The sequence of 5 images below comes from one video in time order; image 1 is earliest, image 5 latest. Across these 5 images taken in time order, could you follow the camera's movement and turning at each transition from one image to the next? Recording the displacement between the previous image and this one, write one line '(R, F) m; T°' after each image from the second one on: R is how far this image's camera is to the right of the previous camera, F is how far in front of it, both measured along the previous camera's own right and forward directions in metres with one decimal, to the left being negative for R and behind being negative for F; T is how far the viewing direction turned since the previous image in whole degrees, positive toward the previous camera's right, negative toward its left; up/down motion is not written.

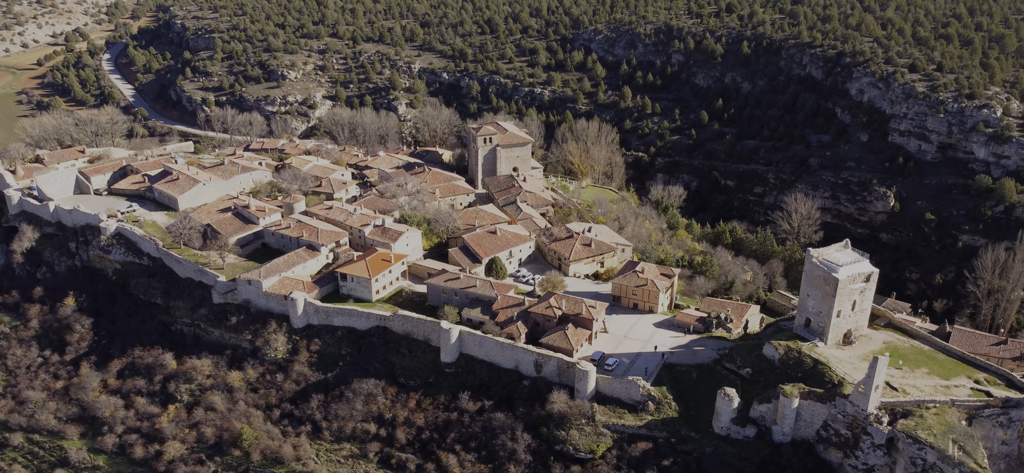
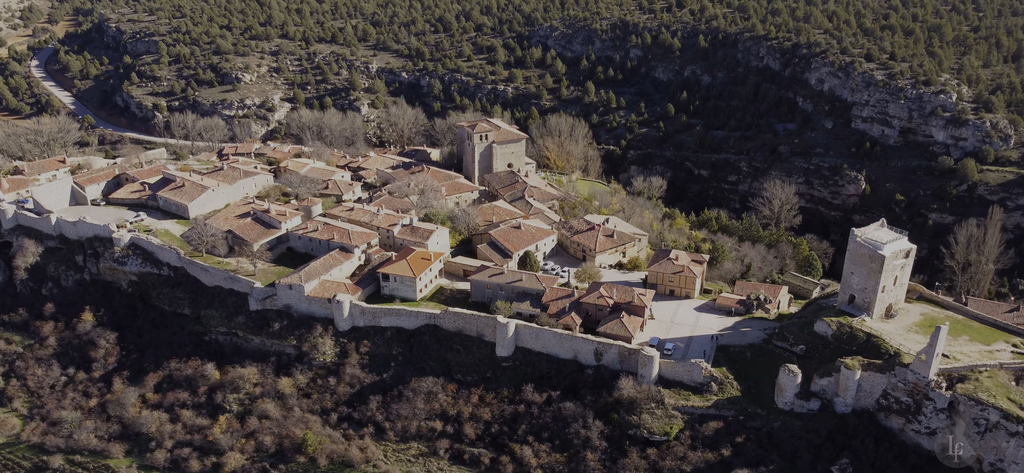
(-4.7, -0.2) m; +6°
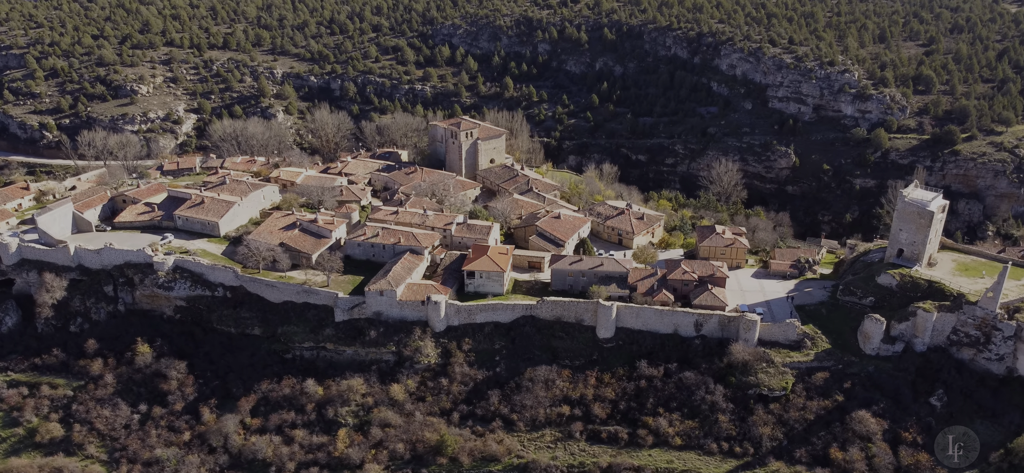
(-9.9, +0.1) m; +12°
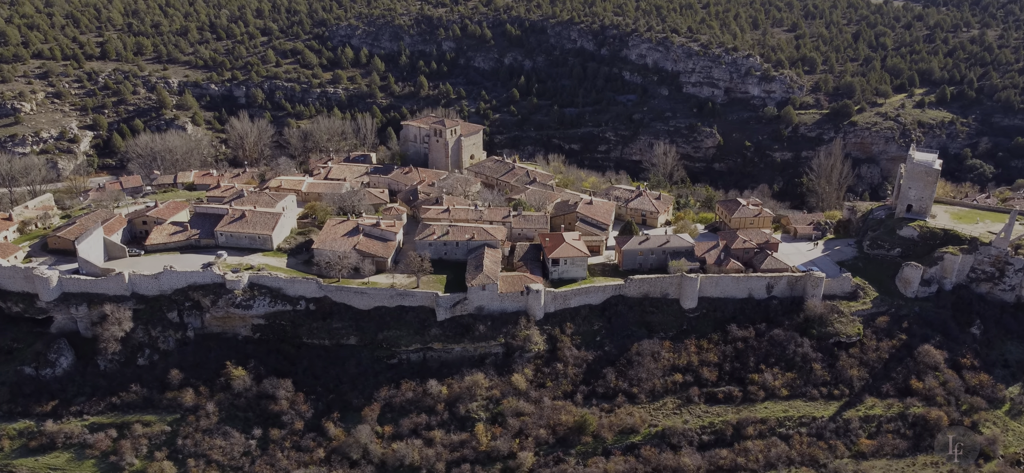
(-10.5, +0.2) m; +13°
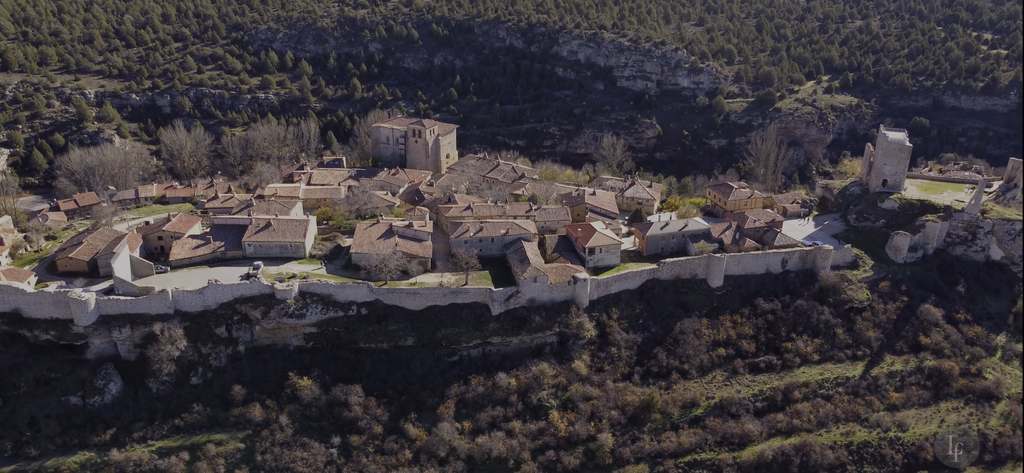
(-6.8, -0.2) m; +9°
